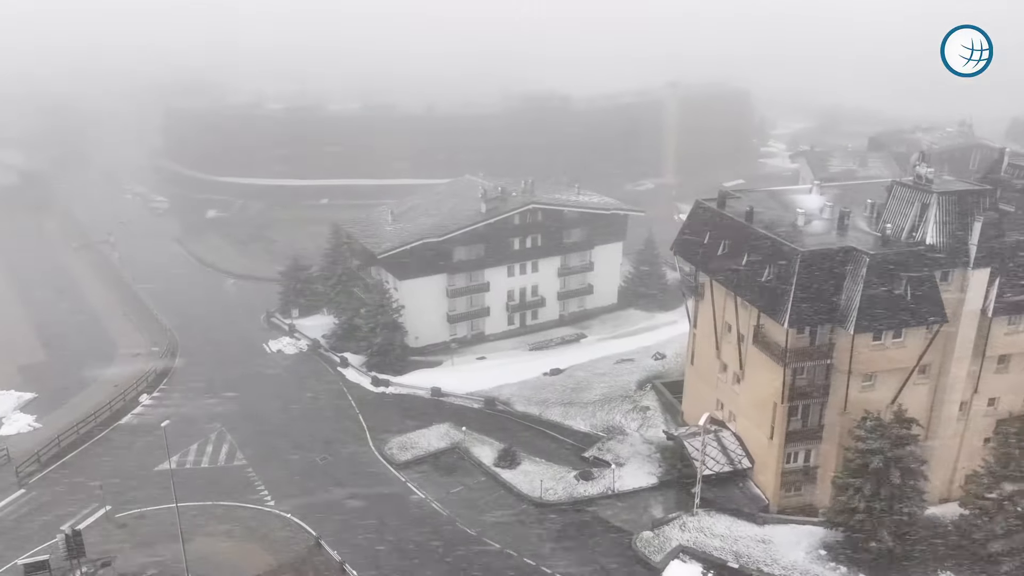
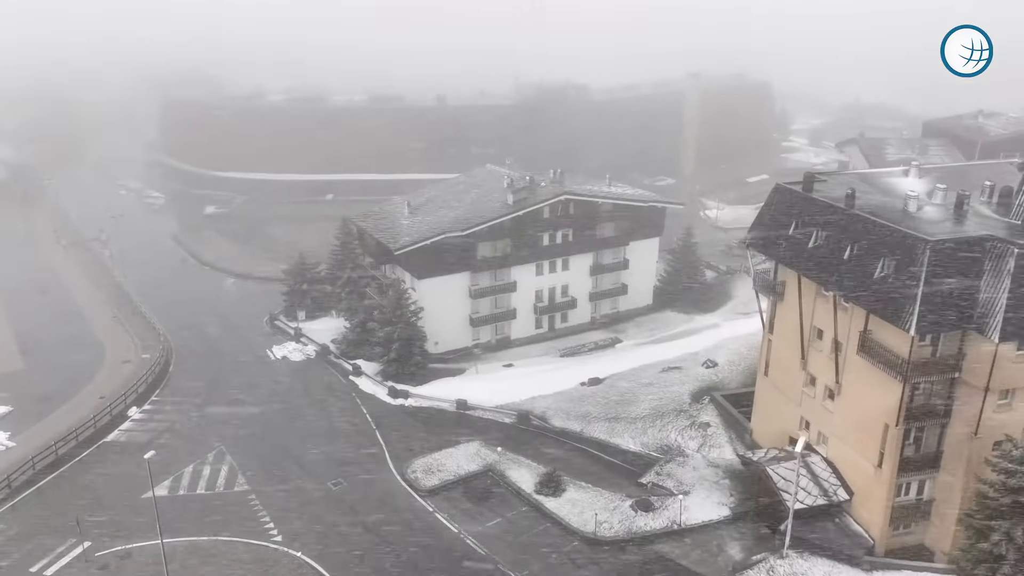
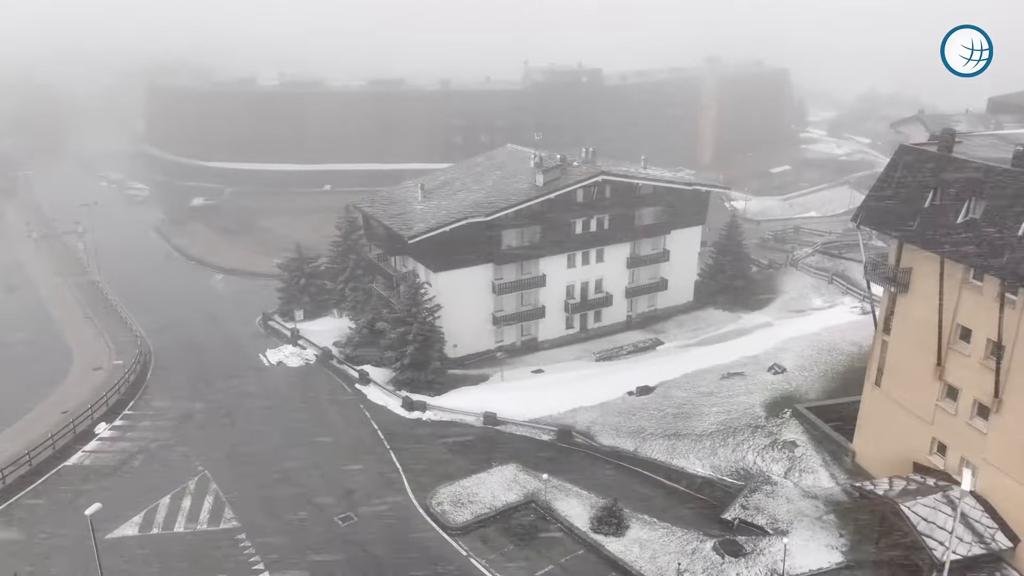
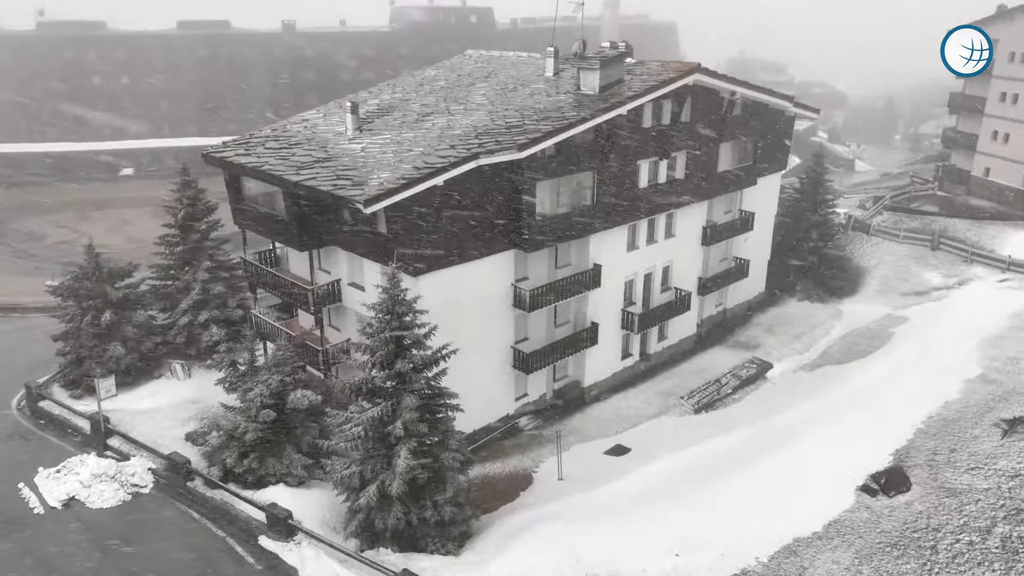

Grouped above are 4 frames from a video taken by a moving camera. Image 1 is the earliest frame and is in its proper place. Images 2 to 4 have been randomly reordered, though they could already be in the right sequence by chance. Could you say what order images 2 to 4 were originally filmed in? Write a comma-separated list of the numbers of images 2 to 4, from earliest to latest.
2, 3, 4
